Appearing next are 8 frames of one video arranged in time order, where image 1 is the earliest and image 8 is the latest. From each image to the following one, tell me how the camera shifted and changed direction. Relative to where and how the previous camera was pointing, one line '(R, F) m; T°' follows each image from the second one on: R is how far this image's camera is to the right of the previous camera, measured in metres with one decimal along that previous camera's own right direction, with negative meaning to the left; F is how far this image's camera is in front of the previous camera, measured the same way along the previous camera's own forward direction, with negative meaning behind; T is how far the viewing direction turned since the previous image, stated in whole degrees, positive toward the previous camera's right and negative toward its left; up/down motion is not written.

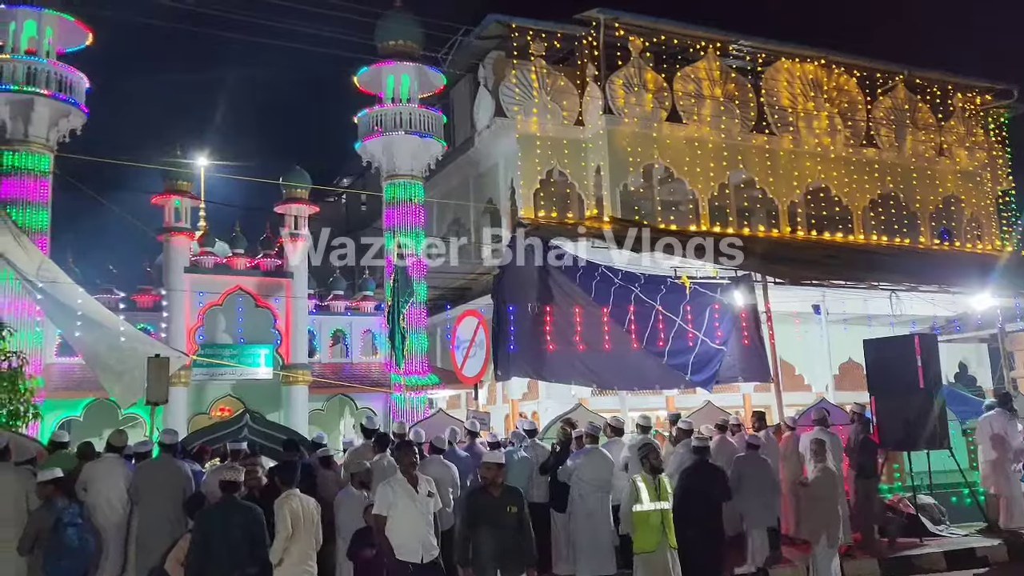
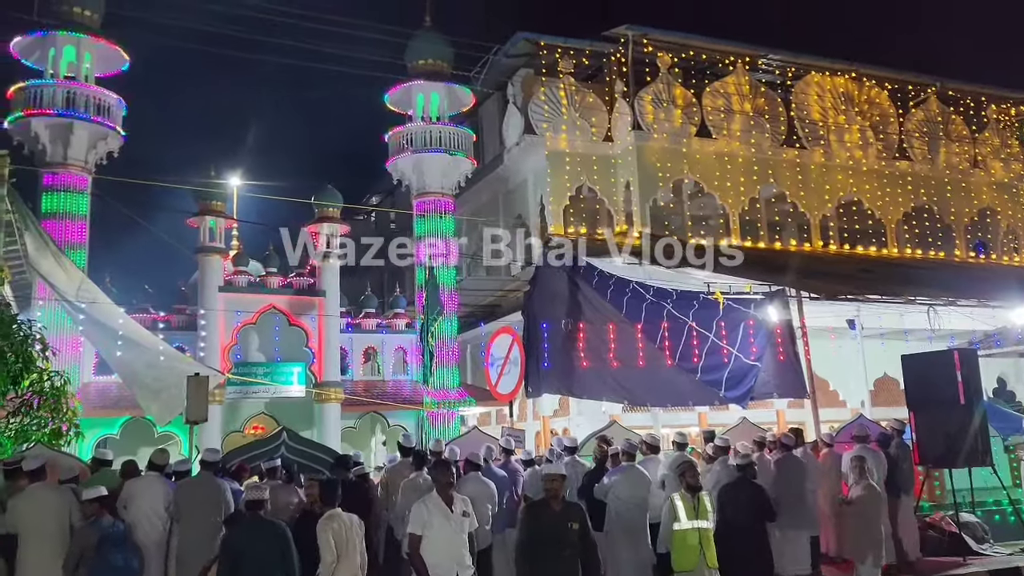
(0.0, 0.0) m; -2°
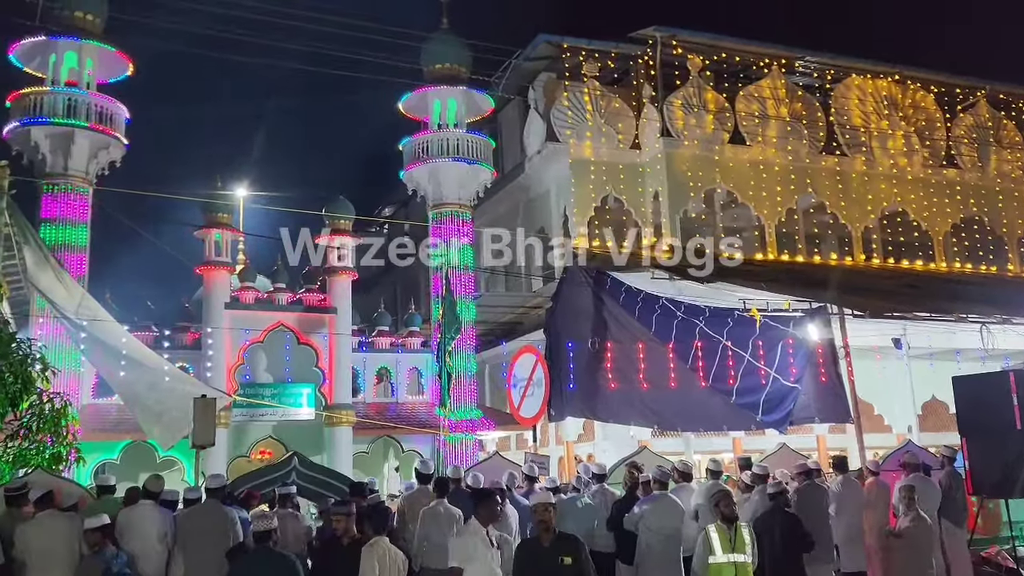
(0.0, +1.0) m; -1°
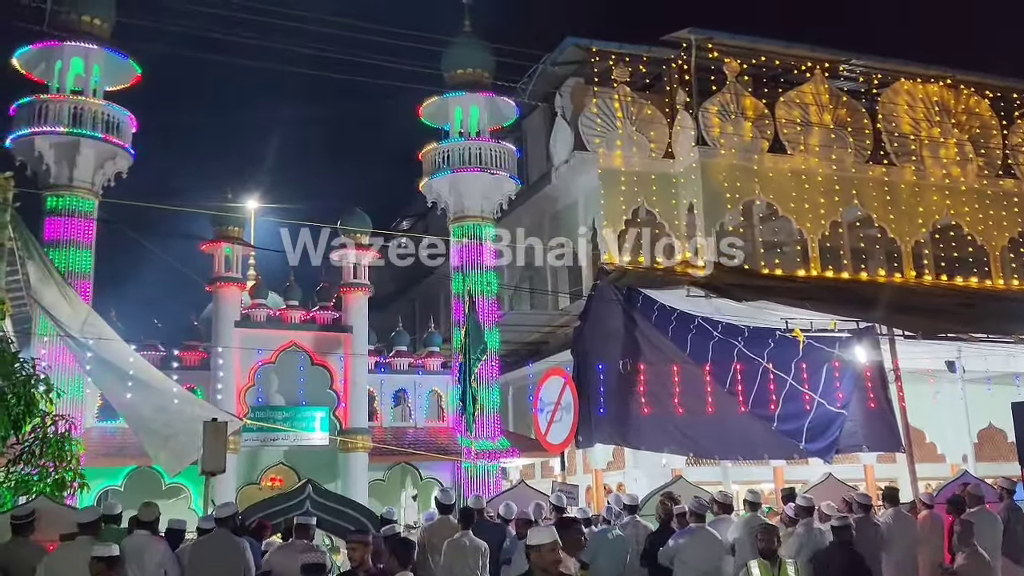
(0.0, +1.0) m; -2°
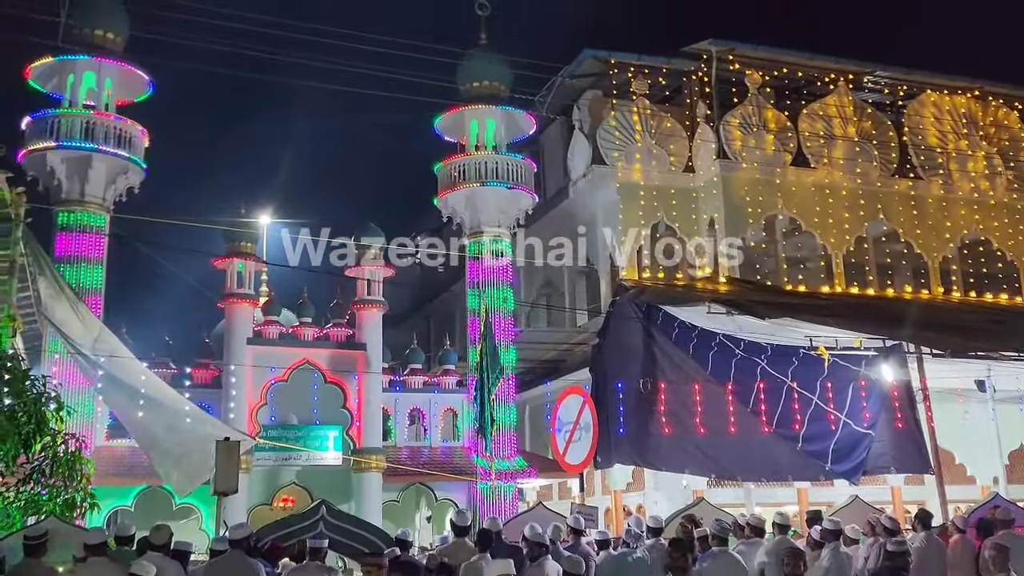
(-0.1, +0.3) m; -1°
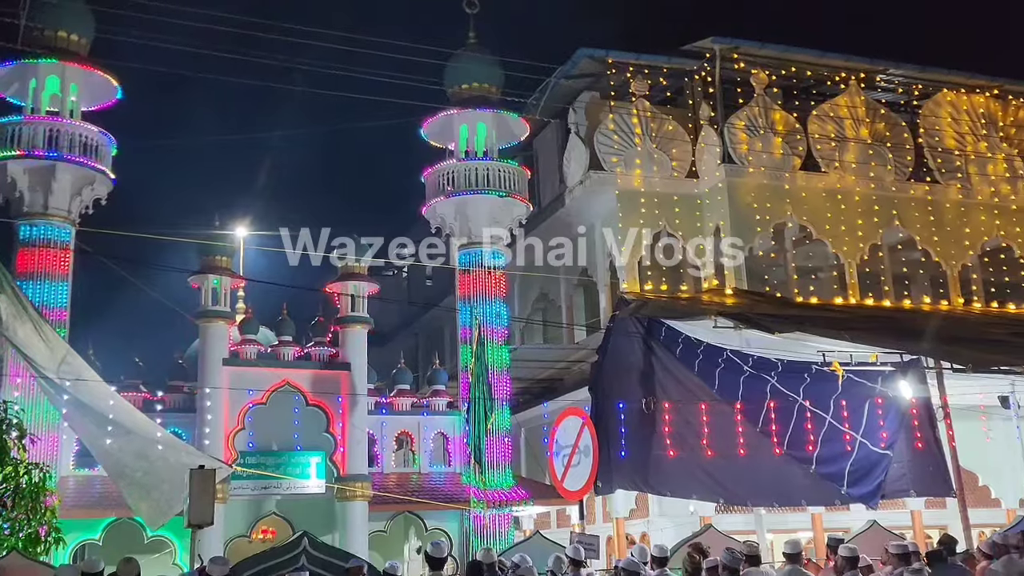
(0.0, +1.0) m; 0°
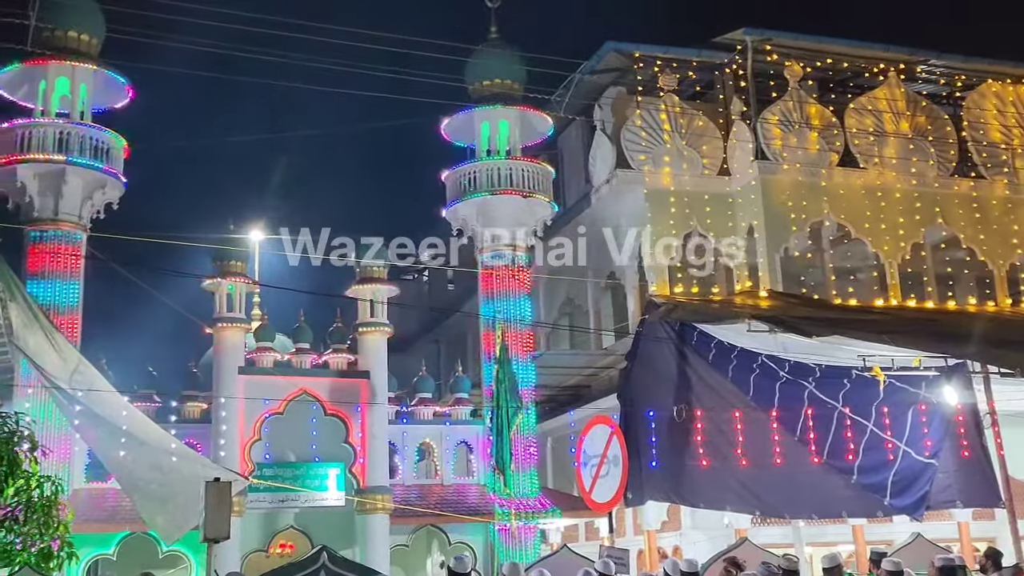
(-0.1, +0.6) m; -1°
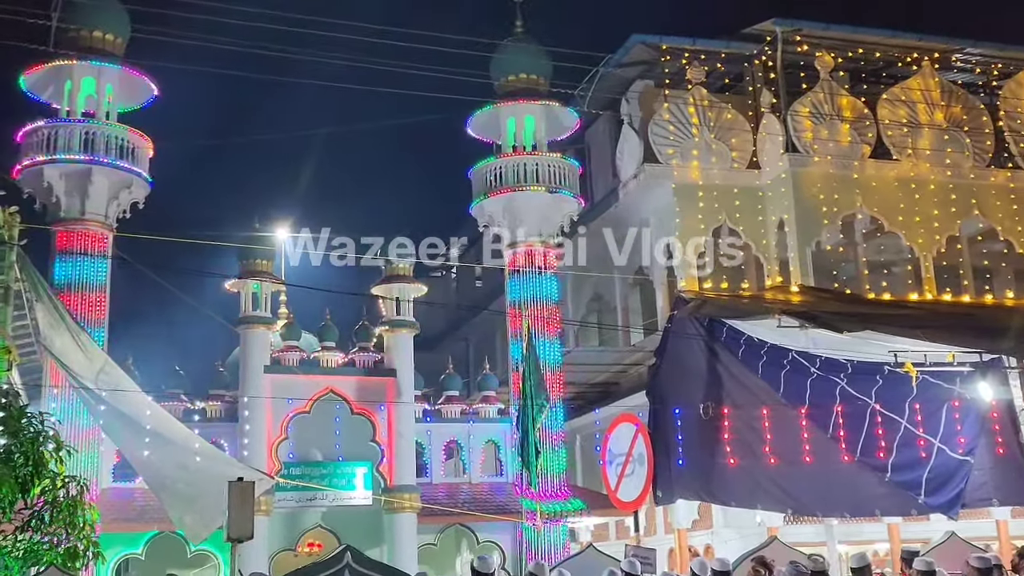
(-0.1, +0.1) m; -1°
